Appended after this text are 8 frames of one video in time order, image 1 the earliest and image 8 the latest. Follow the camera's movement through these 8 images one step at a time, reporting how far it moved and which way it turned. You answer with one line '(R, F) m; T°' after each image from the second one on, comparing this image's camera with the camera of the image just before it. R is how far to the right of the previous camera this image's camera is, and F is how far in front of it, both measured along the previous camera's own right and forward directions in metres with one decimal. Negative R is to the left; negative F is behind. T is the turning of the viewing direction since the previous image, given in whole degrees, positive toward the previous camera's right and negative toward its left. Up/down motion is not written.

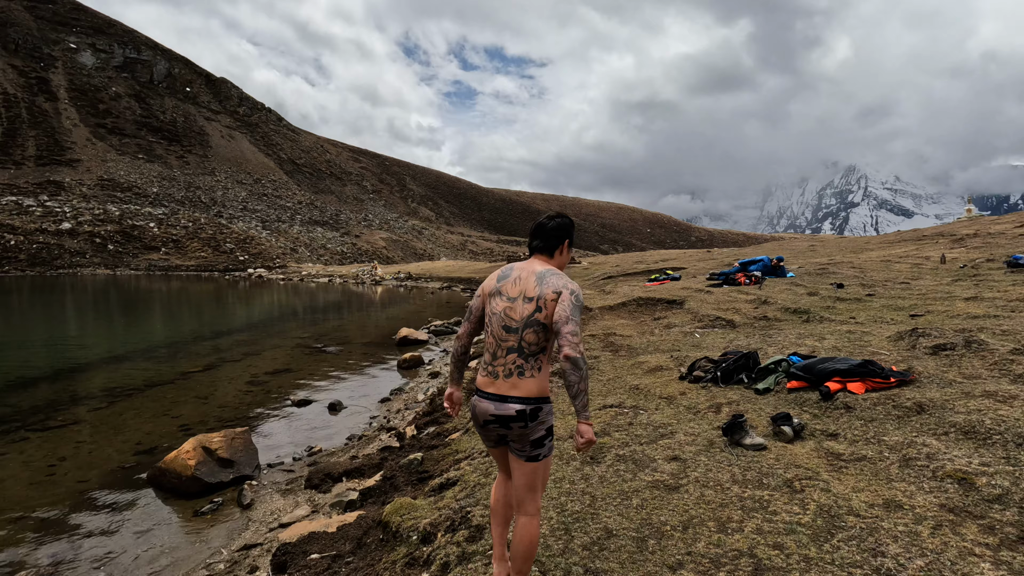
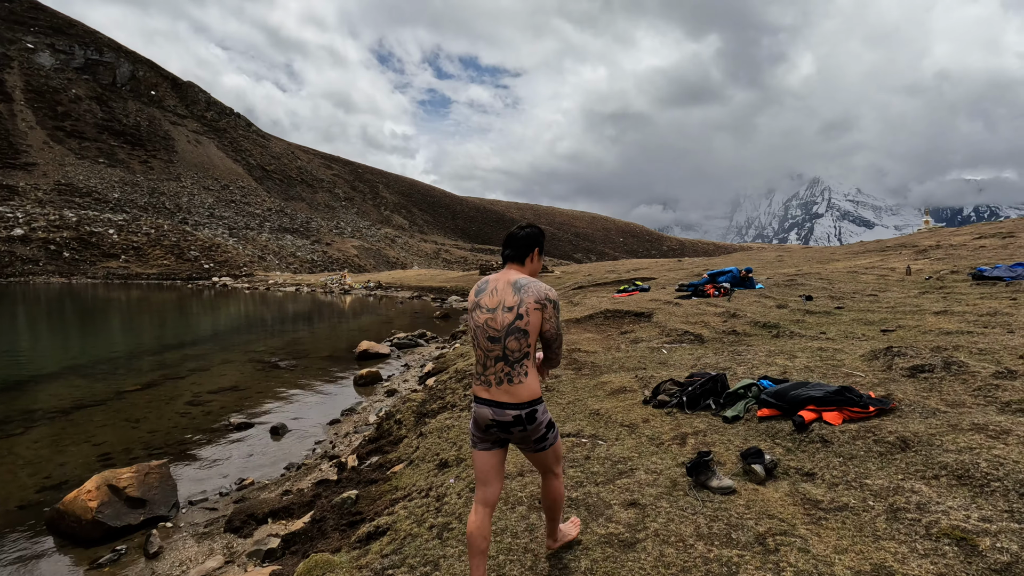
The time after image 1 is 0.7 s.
(+0.3, +0.6) m; +3°
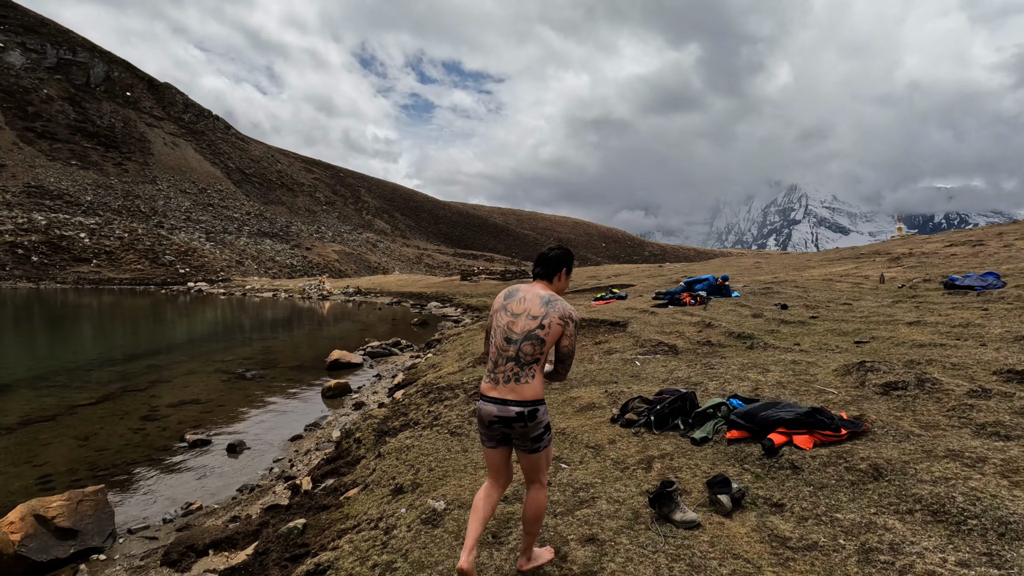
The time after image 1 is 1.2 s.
(+0.3, +0.3) m; +2°
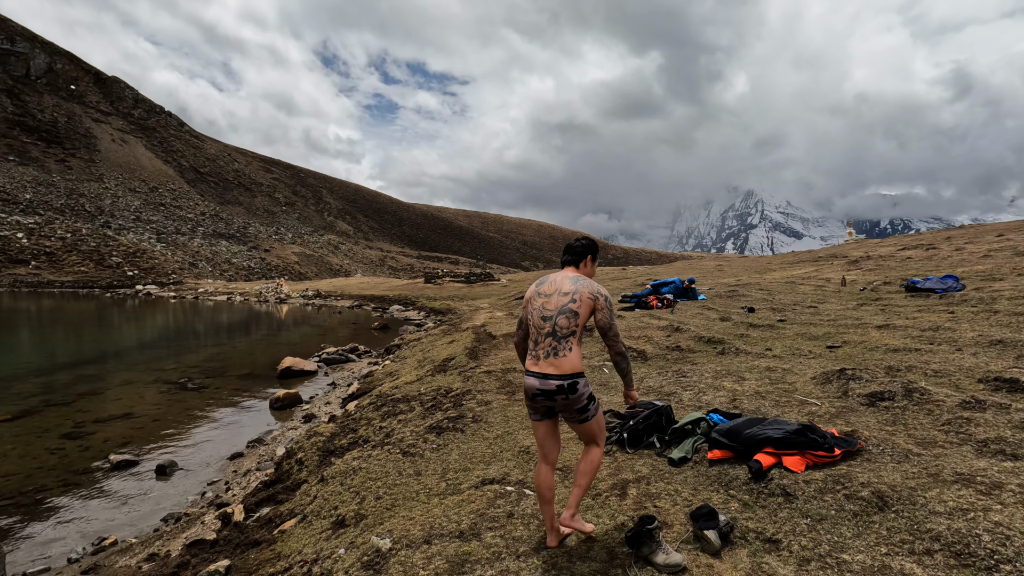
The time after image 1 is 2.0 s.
(+0.1, +0.6) m; +4°
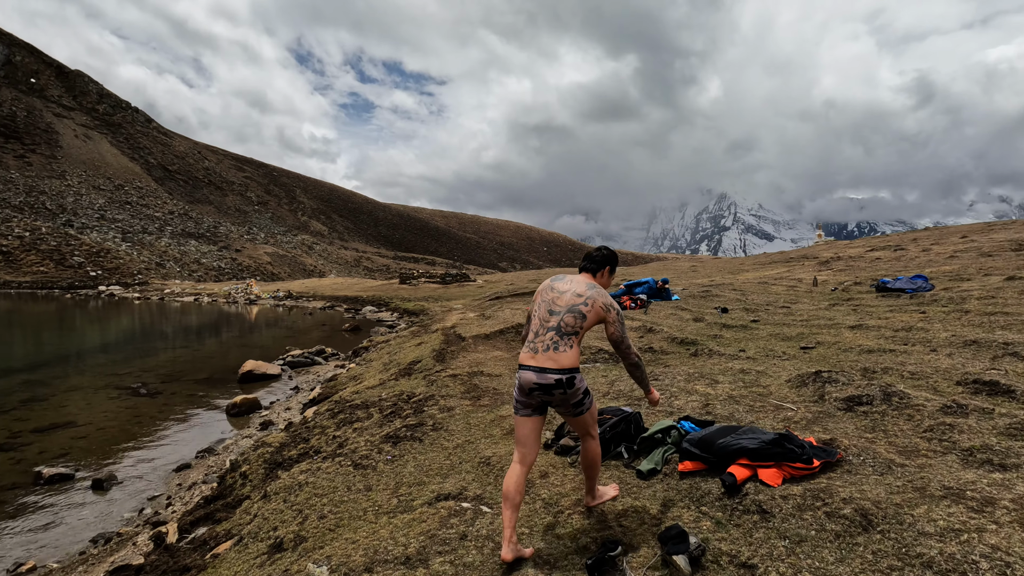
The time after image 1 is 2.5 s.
(+0.2, +0.4) m; +2°
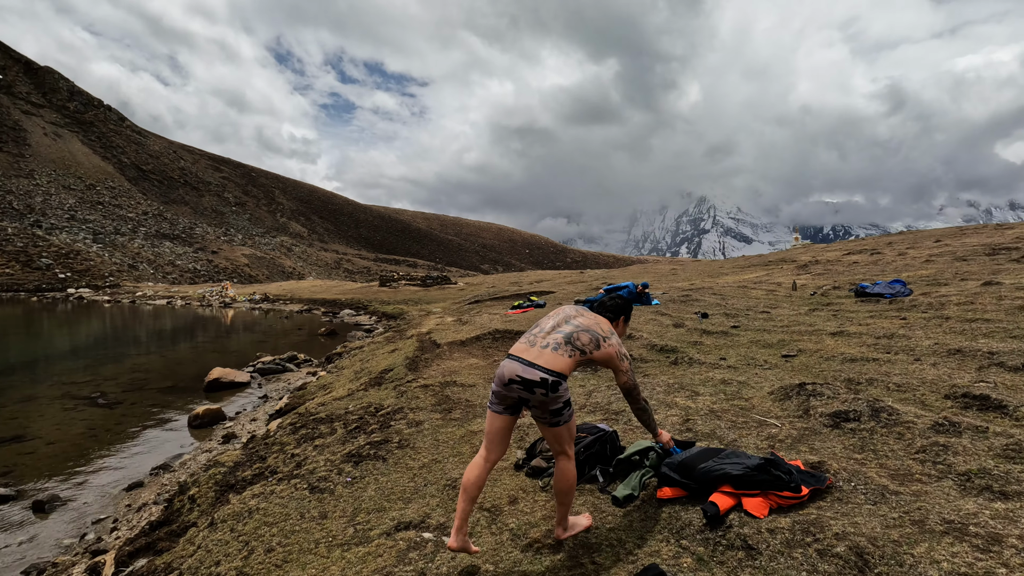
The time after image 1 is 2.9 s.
(+0.1, +0.4) m; +2°
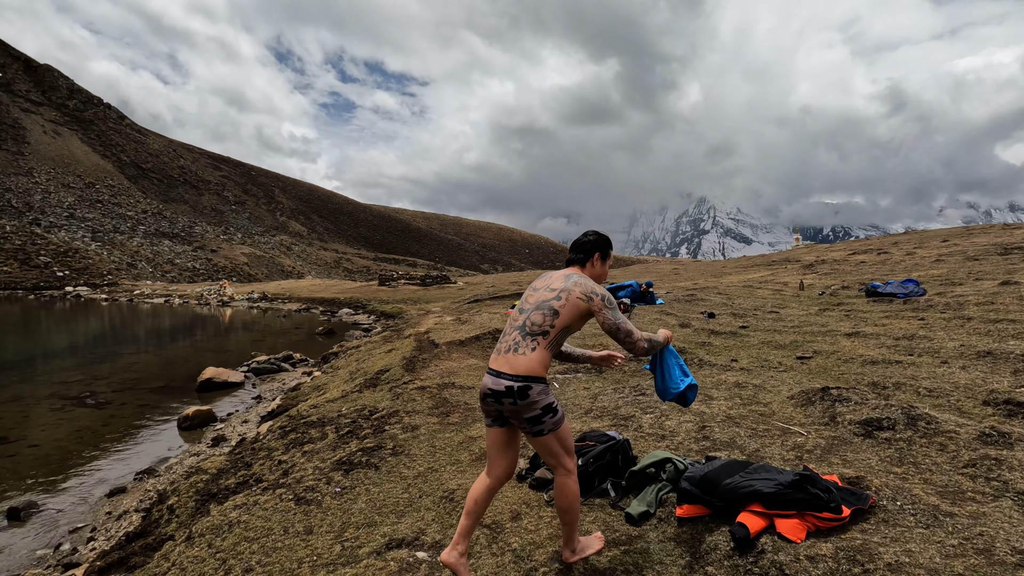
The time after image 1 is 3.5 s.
(0.0, +0.4) m; 0°
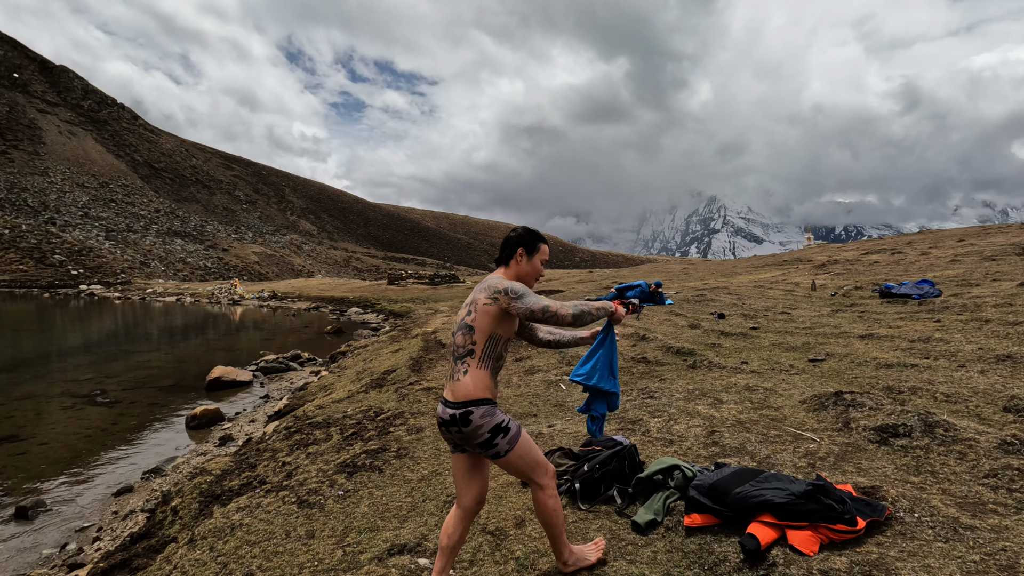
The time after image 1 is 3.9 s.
(0.0, +0.1) m; -1°
